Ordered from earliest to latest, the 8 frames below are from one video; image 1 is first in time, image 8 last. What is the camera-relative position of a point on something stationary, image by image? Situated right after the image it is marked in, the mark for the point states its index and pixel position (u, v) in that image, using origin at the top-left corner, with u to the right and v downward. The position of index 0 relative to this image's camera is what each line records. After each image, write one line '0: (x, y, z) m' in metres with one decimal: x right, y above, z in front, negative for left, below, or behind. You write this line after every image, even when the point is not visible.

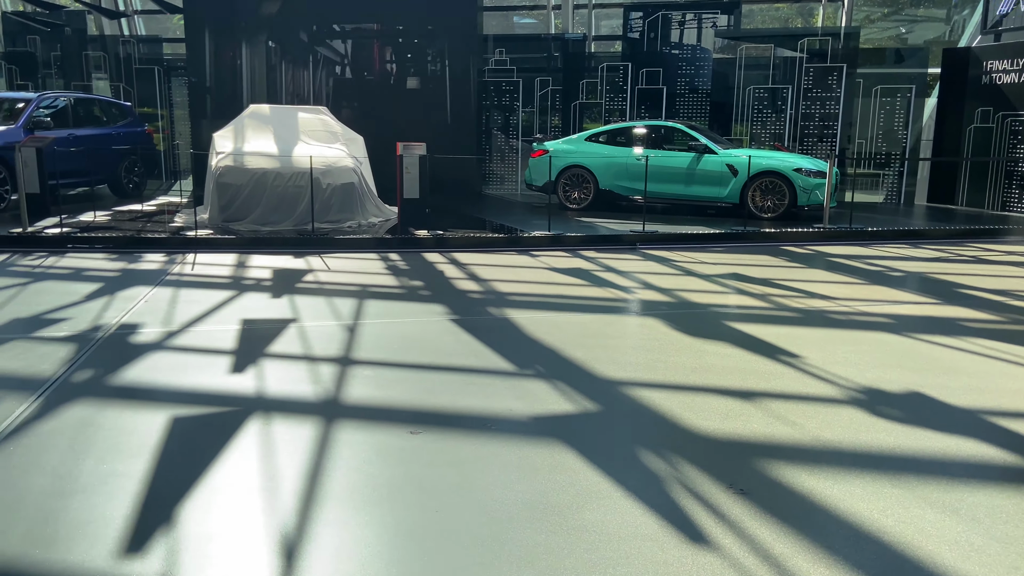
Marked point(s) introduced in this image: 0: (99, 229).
0: (-5.5, +0.8, +10.3) m
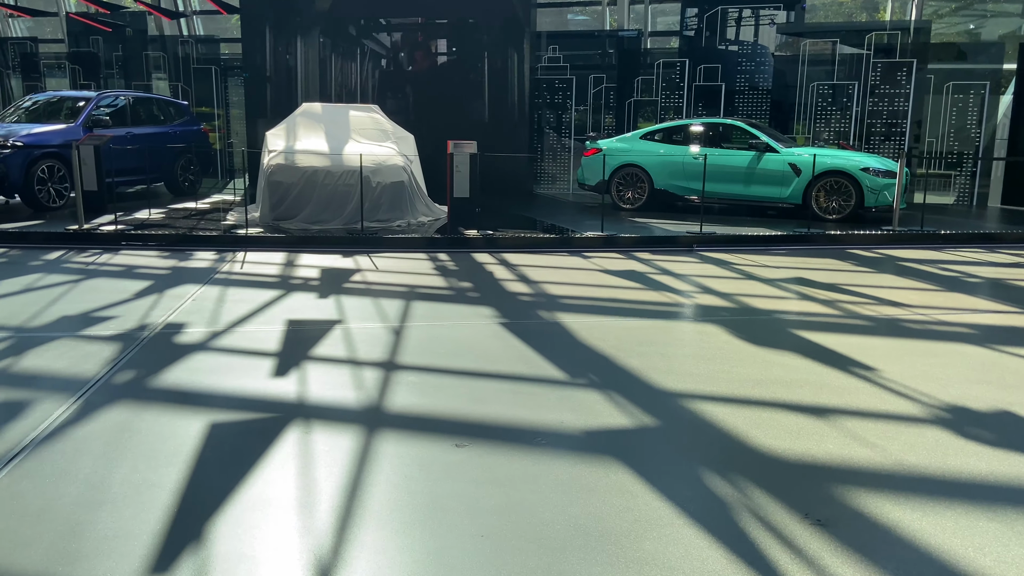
0: (-4.8, +0.8, +10.4) m
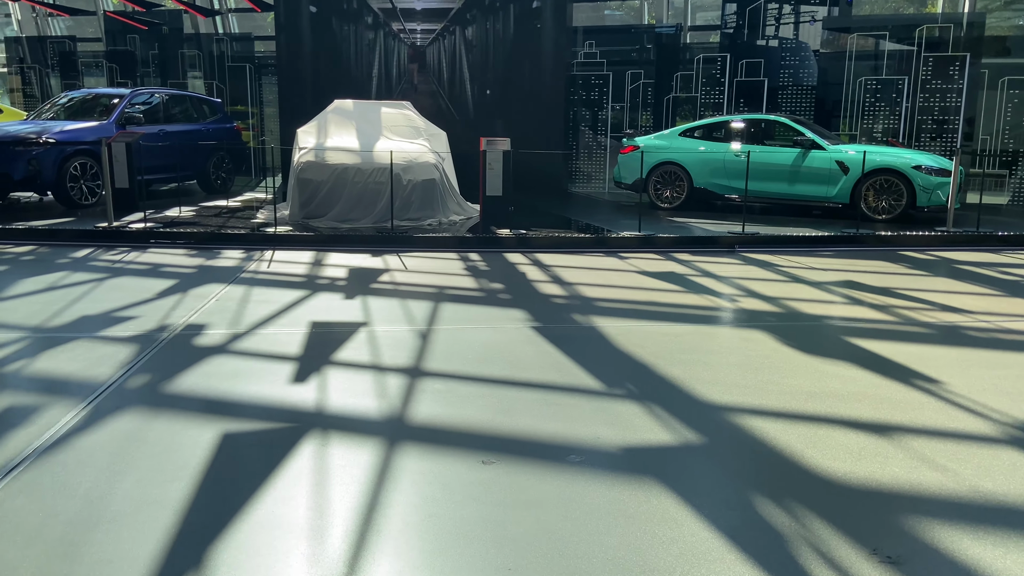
0: (-4.3, +0.8, +10.2) m
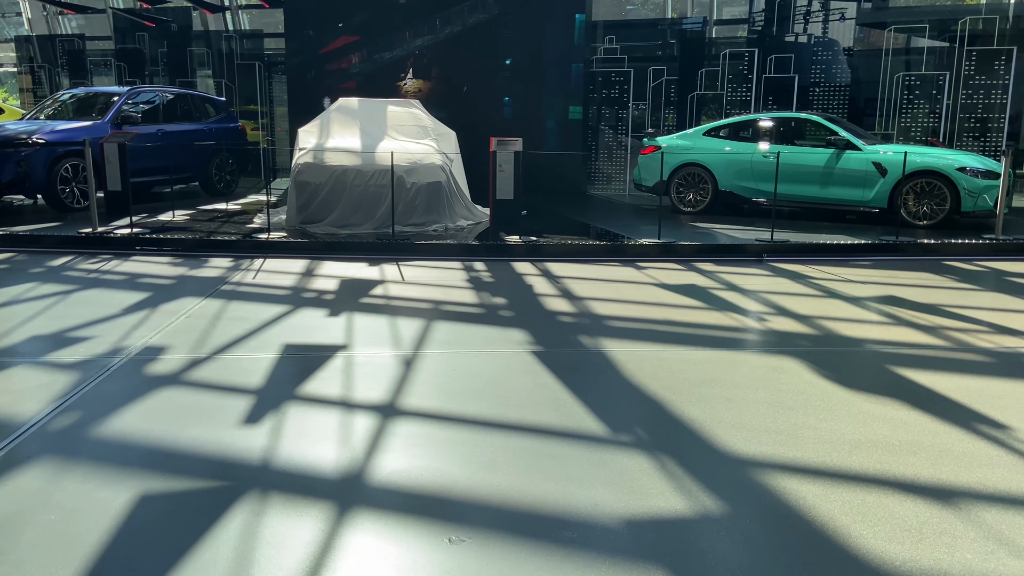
0: (-4.2, +0.7, +9.7) m
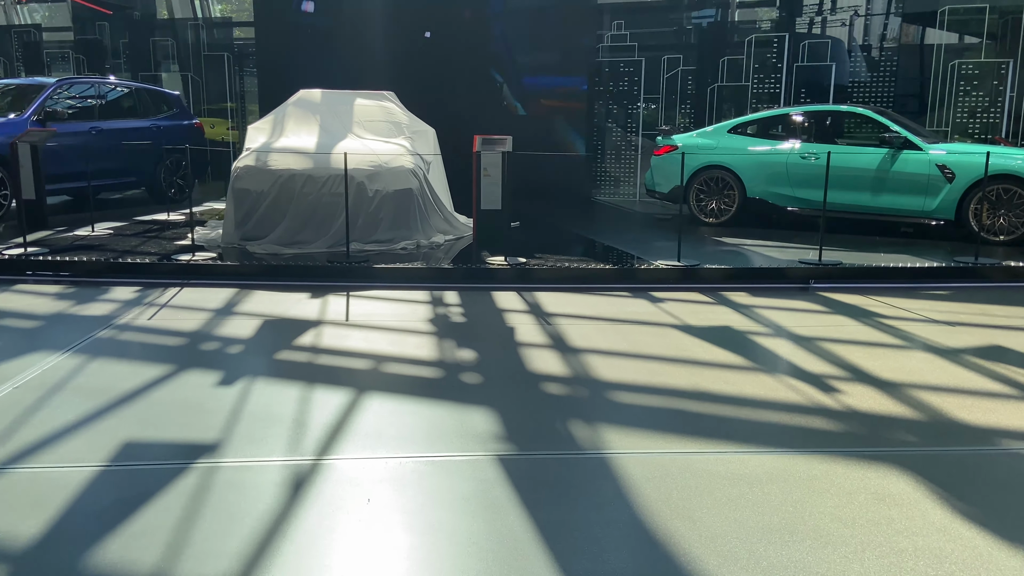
0: (-4.4, +0.4, +7.9) m
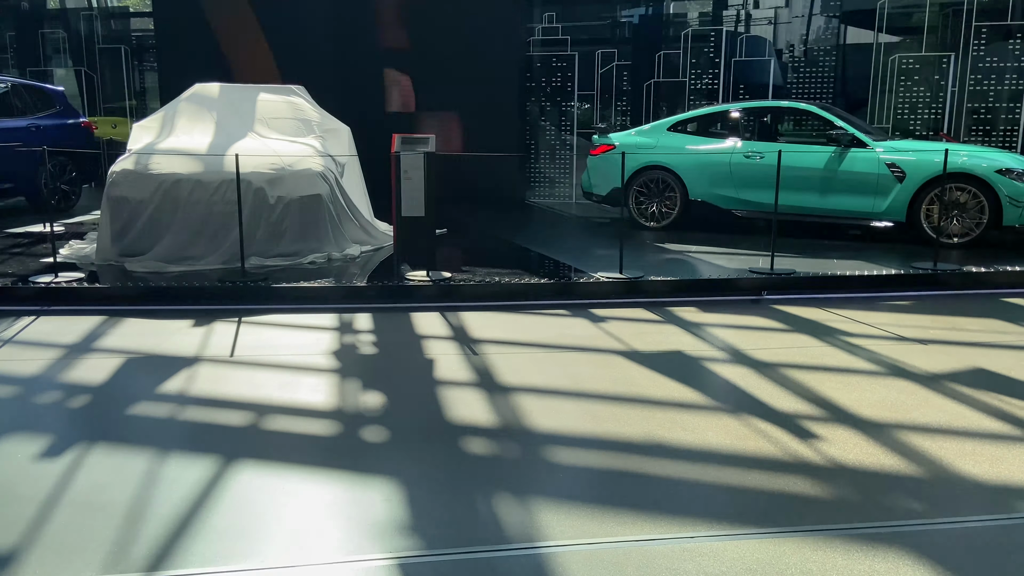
0: (-5.1, +0.2, +6.7) m
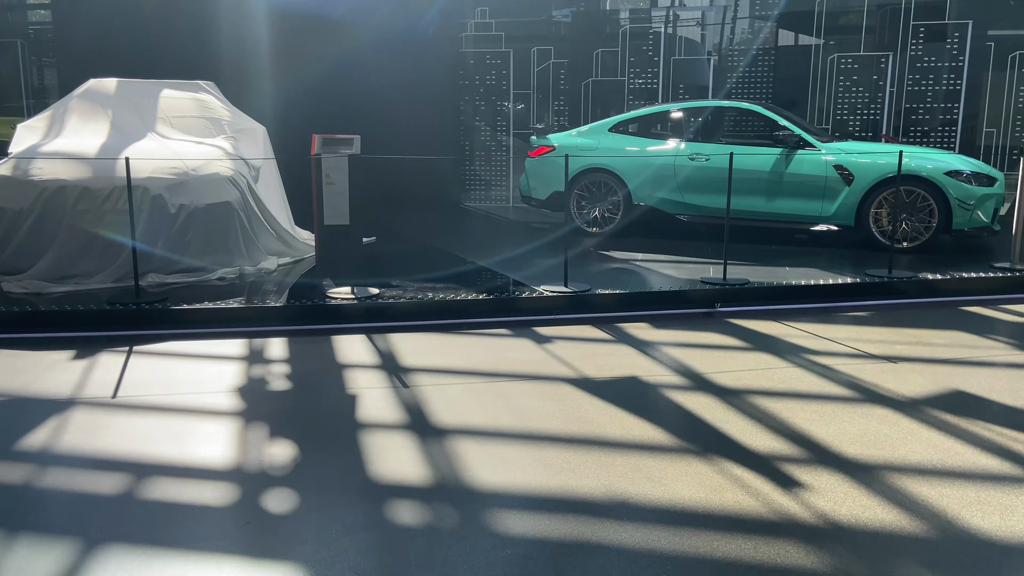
0: (-5.5, -0.1, +5.6) m
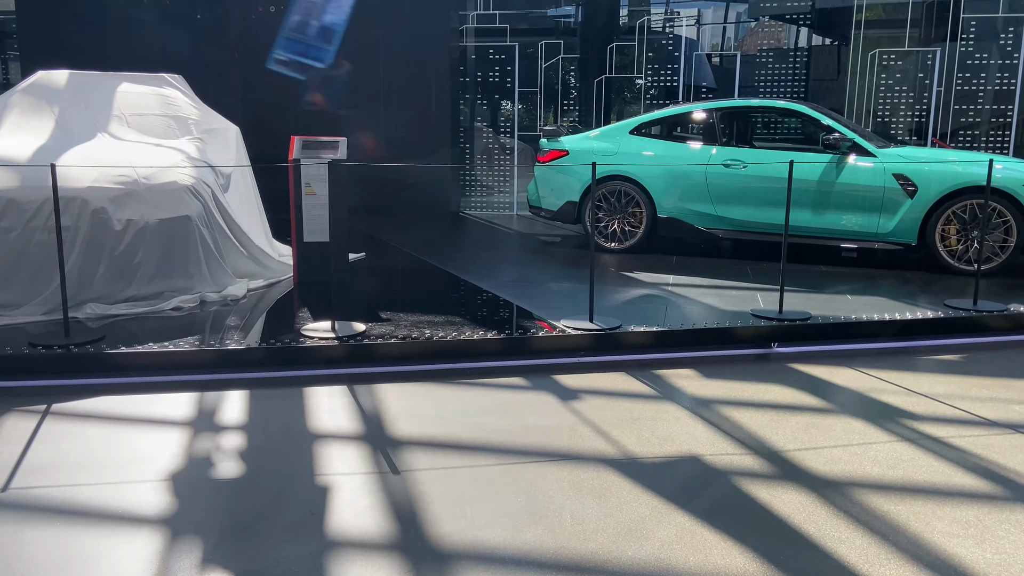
0: (-5.4, -0.3, +4.5) m
